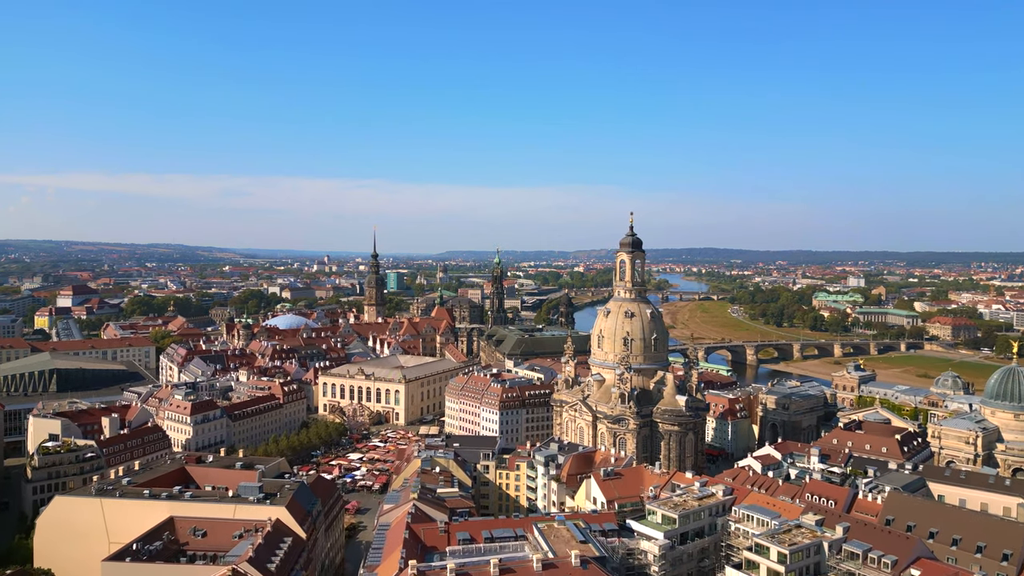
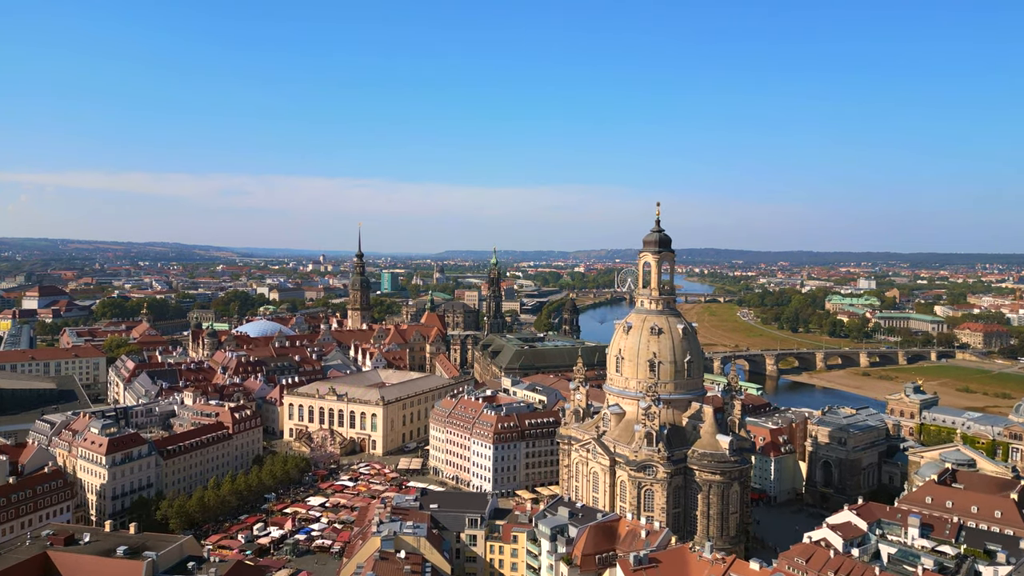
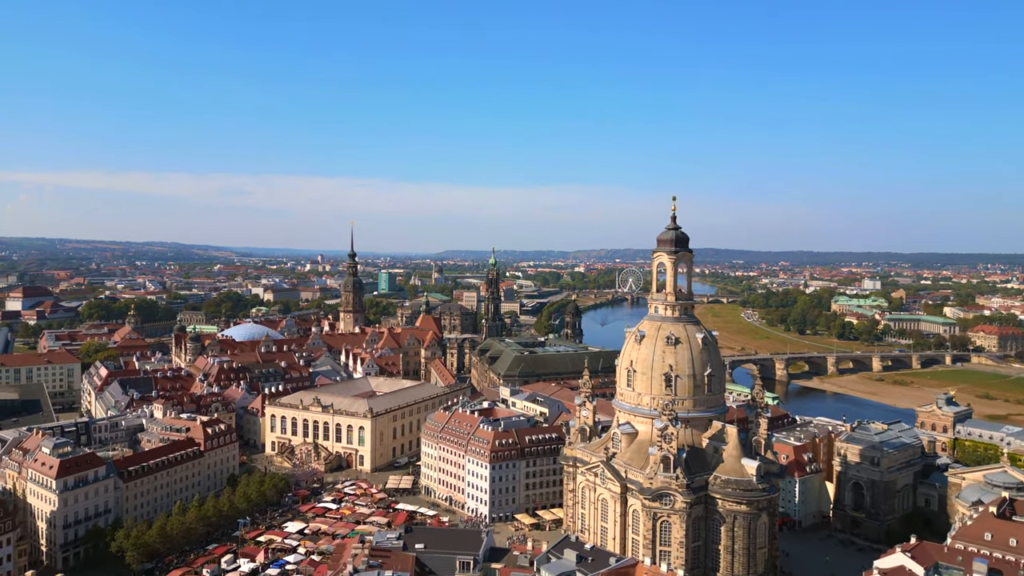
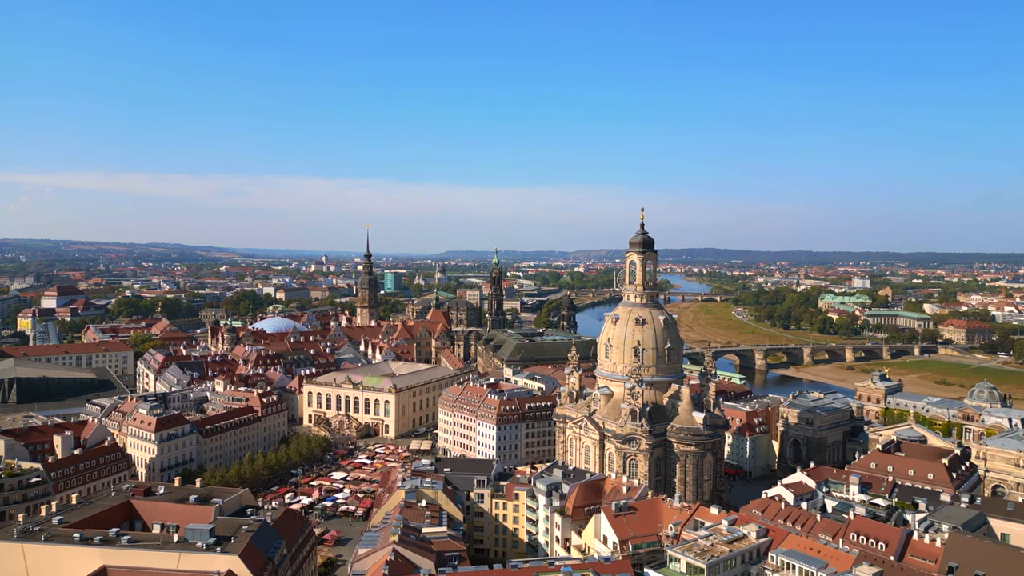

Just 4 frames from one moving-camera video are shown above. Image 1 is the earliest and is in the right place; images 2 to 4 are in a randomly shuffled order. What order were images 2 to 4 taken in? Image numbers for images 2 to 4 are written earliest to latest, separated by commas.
4, 2, 3
